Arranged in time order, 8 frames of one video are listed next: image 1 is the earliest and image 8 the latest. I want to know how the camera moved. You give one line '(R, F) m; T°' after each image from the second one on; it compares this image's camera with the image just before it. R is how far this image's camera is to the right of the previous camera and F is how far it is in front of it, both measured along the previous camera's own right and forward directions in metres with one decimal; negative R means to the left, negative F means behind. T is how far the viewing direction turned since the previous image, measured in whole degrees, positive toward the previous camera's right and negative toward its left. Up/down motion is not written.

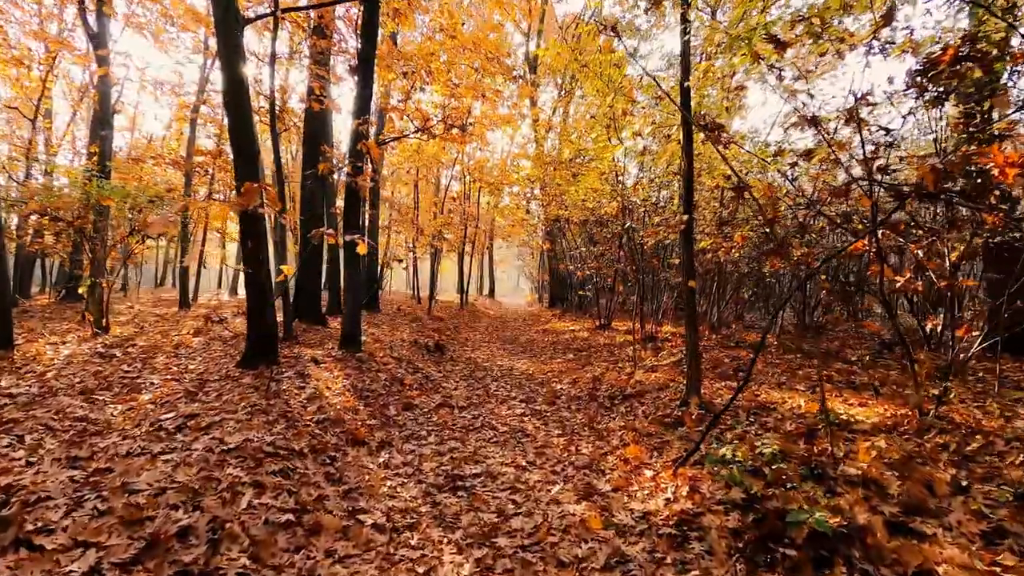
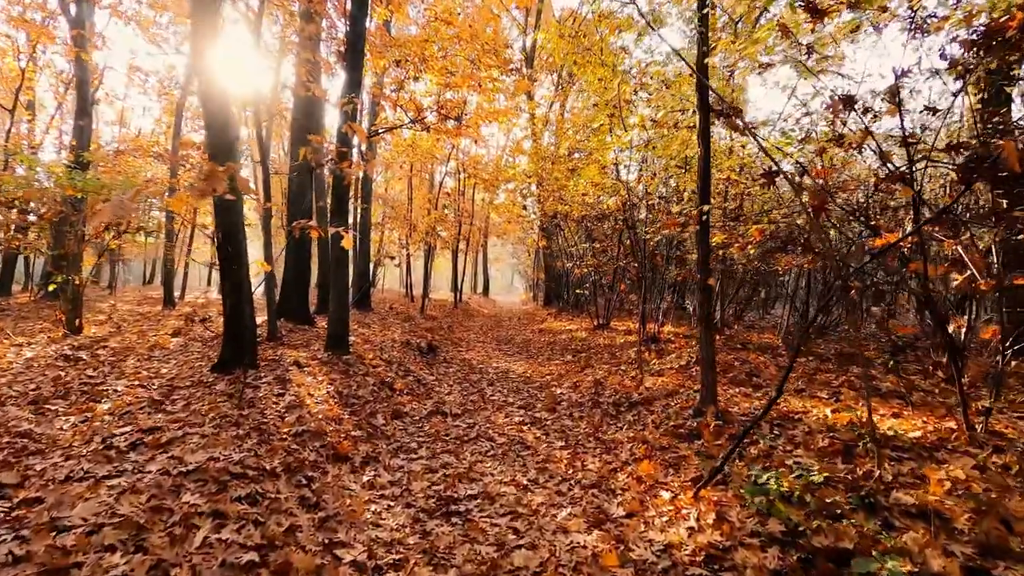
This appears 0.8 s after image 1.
(-0.1, +0.6) m; +1°
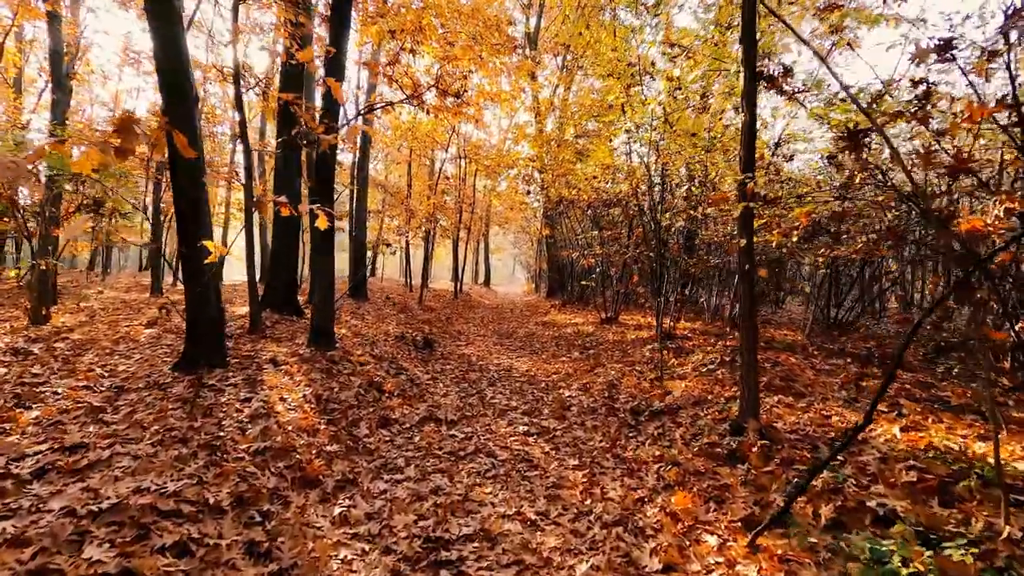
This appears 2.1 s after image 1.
(0.0, +0.9) m; 0°
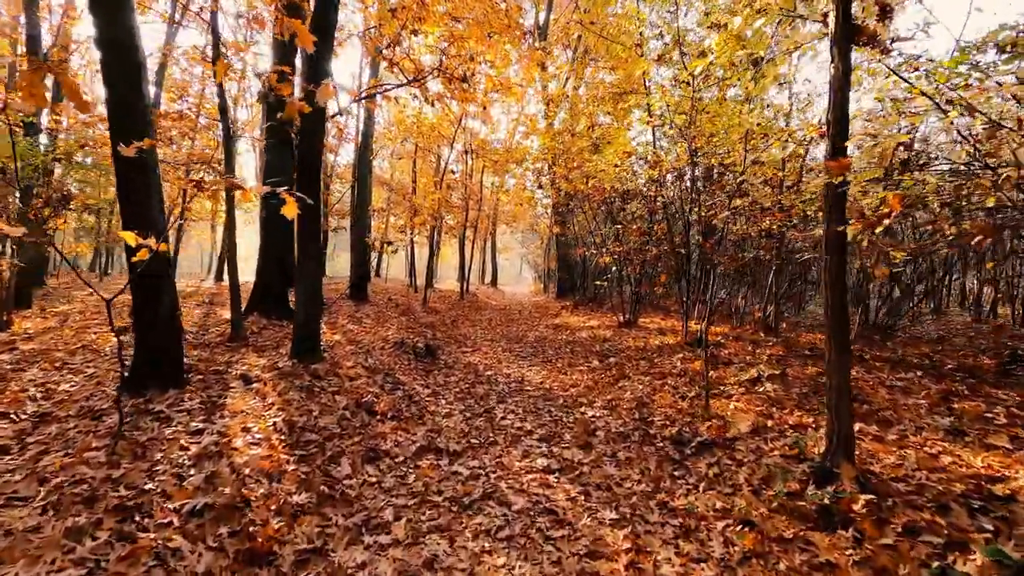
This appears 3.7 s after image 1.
(-0.1, +1.1) m; -1°
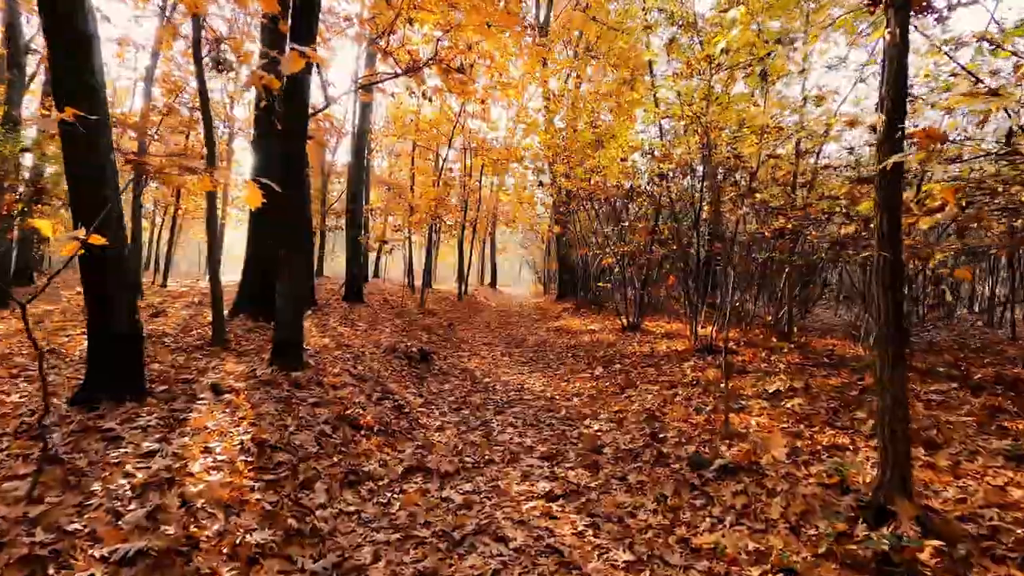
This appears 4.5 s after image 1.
(0.0, +0.6) m; 0°
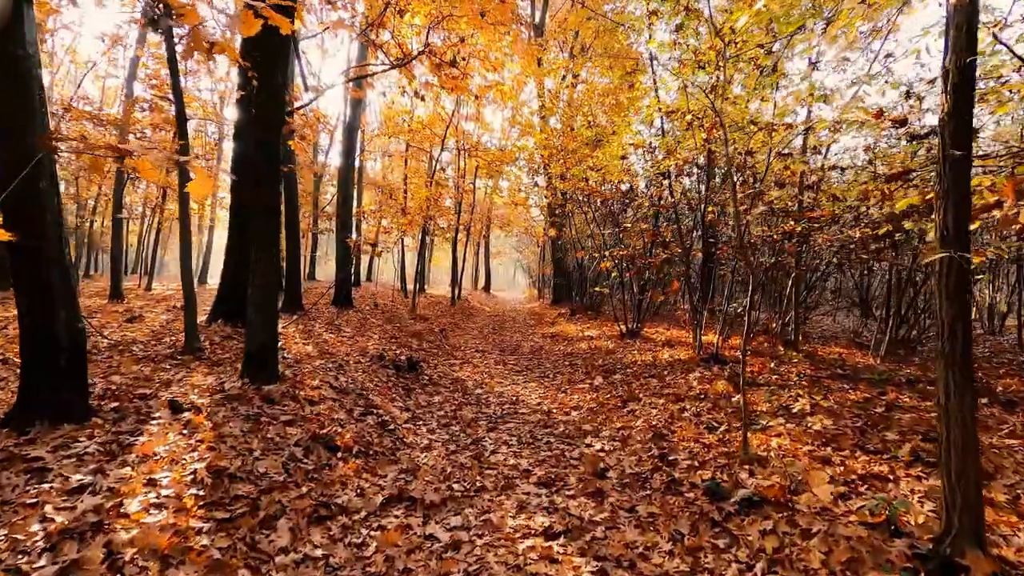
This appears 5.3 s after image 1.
(0.0, +0.5) m; +1°
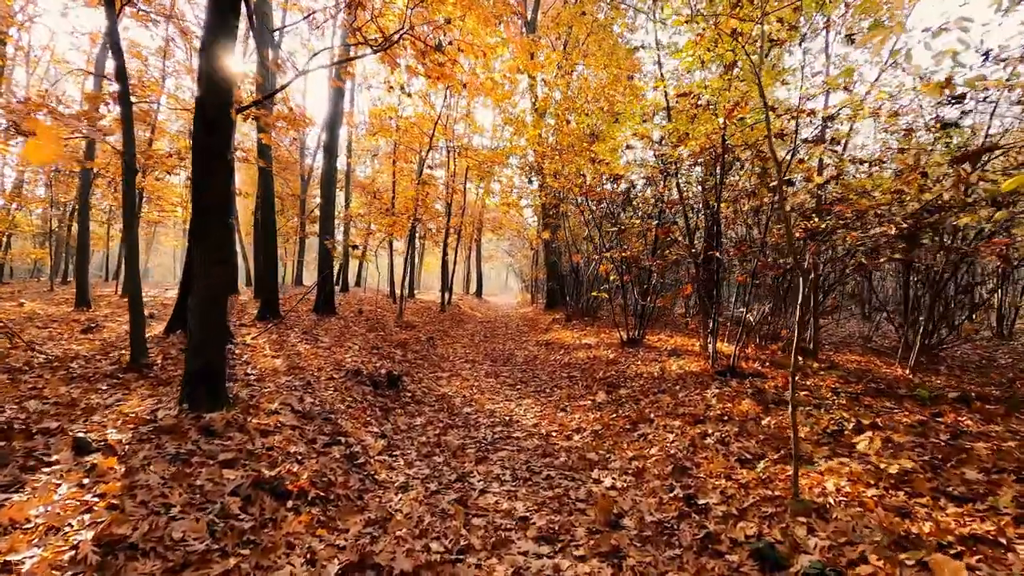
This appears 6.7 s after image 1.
(0.0, +0.9) m; +1°
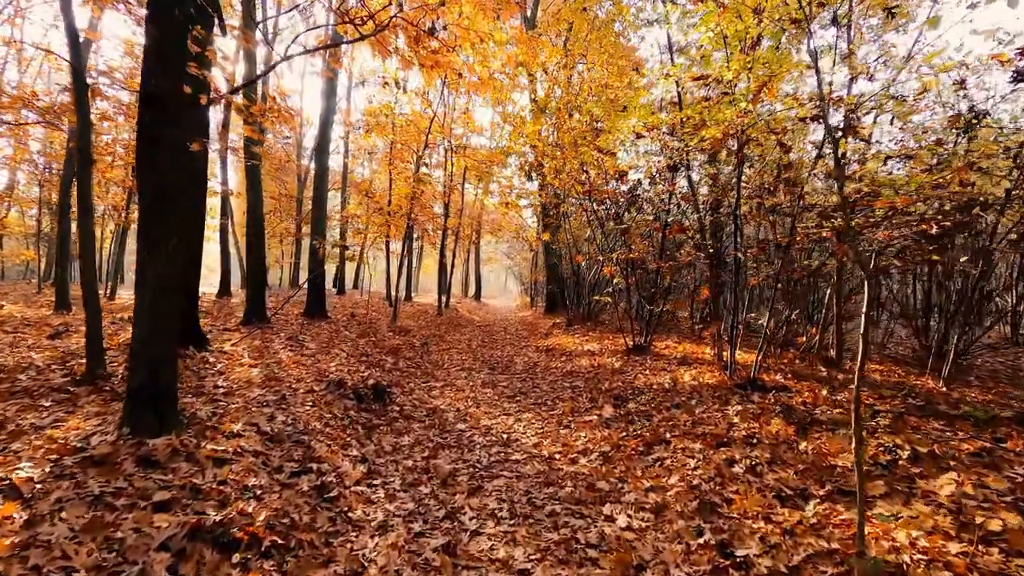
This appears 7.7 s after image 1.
(0.0, +0.7) m; 0°
